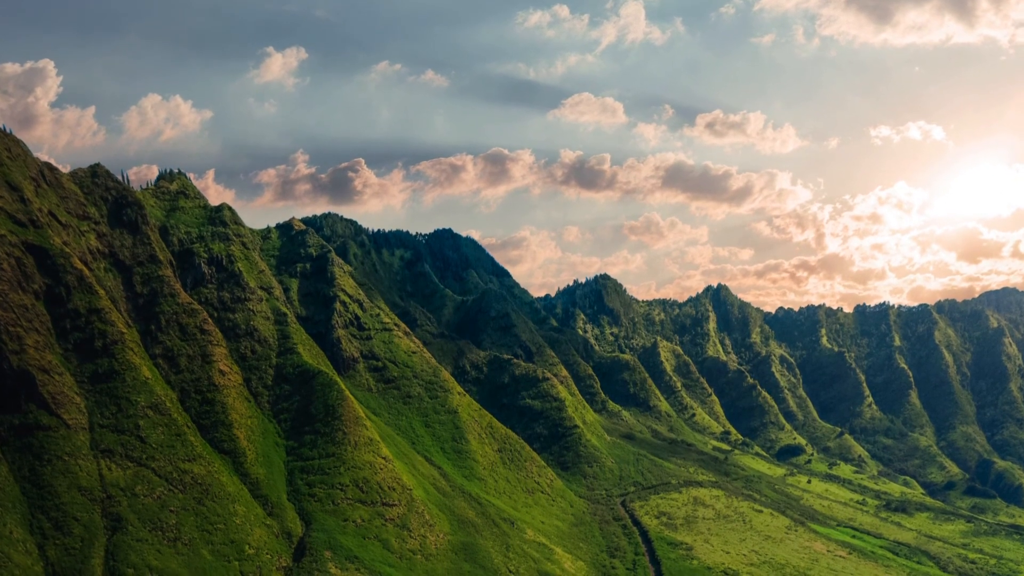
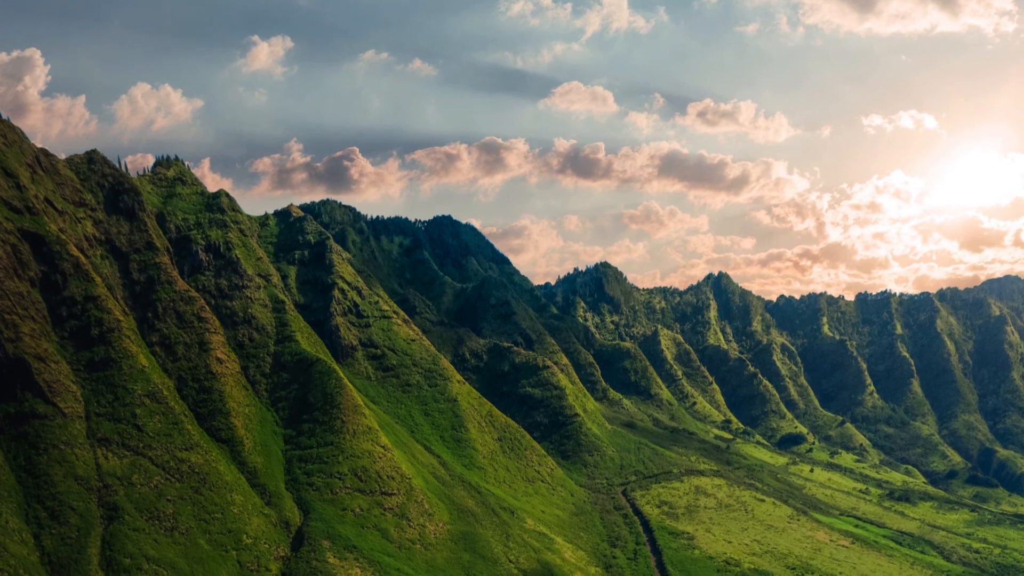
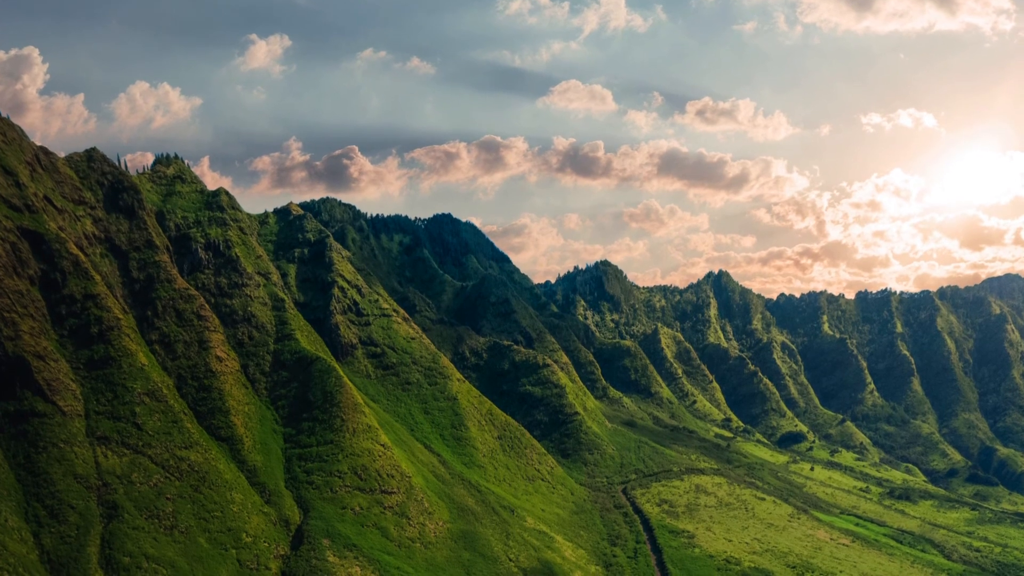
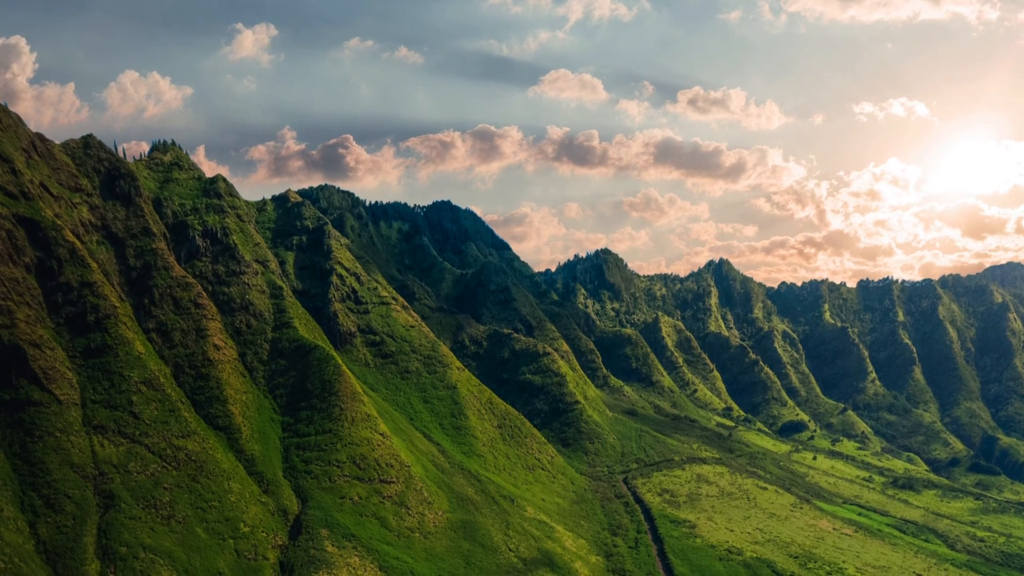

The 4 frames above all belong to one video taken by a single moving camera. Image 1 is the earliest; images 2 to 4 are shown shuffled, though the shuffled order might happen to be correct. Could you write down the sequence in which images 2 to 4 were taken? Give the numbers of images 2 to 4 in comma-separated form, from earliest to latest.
2, 3, 4
